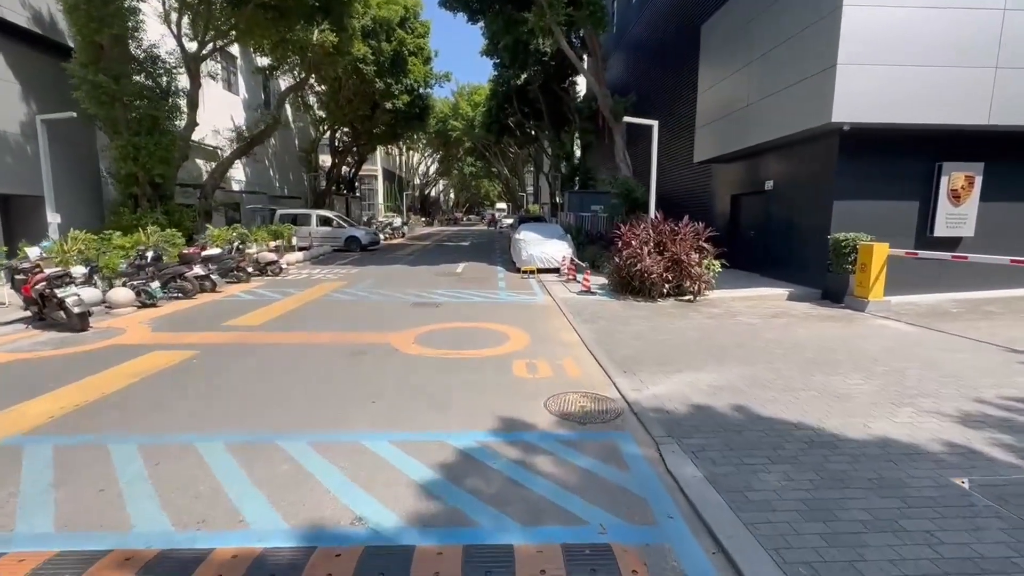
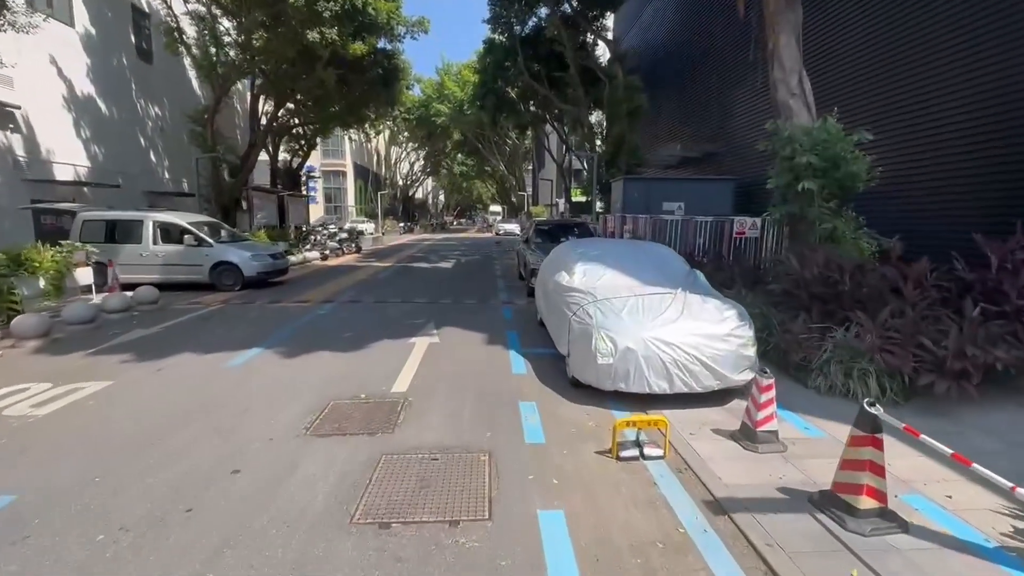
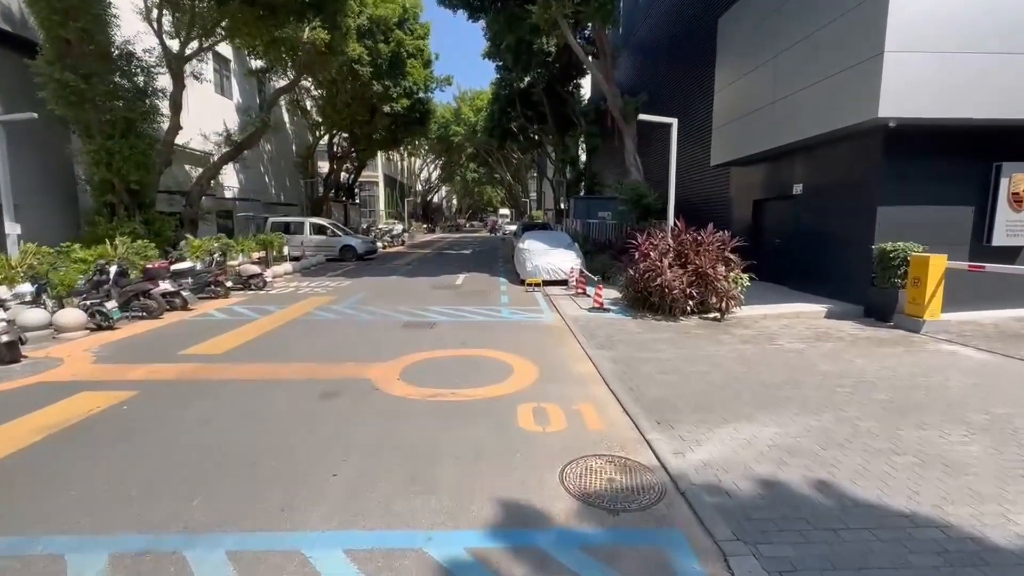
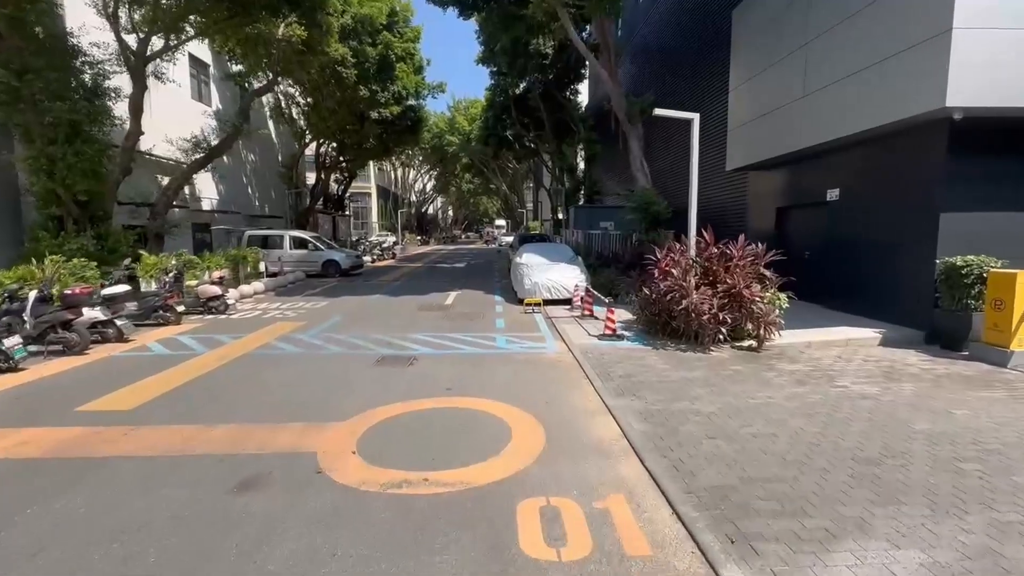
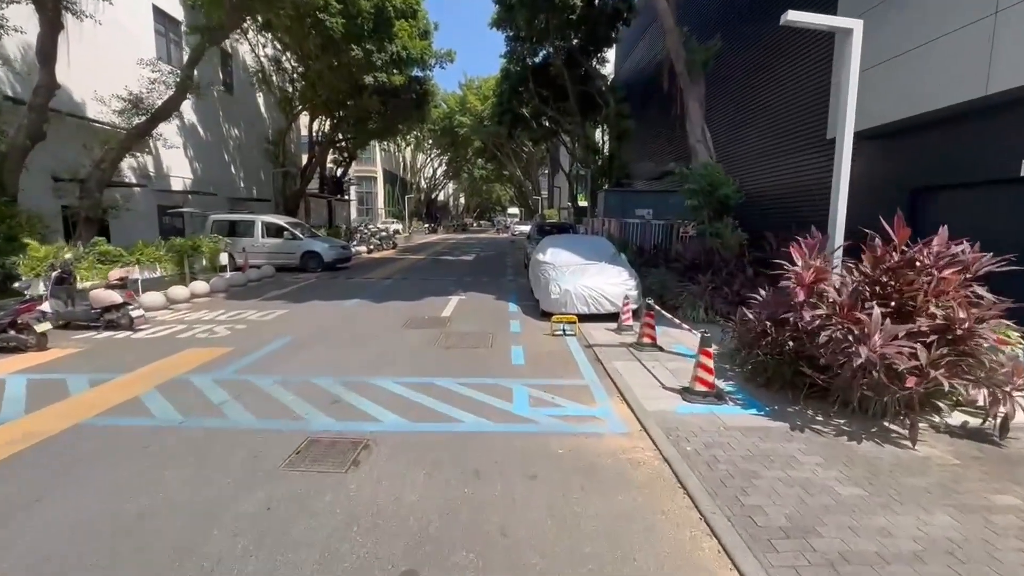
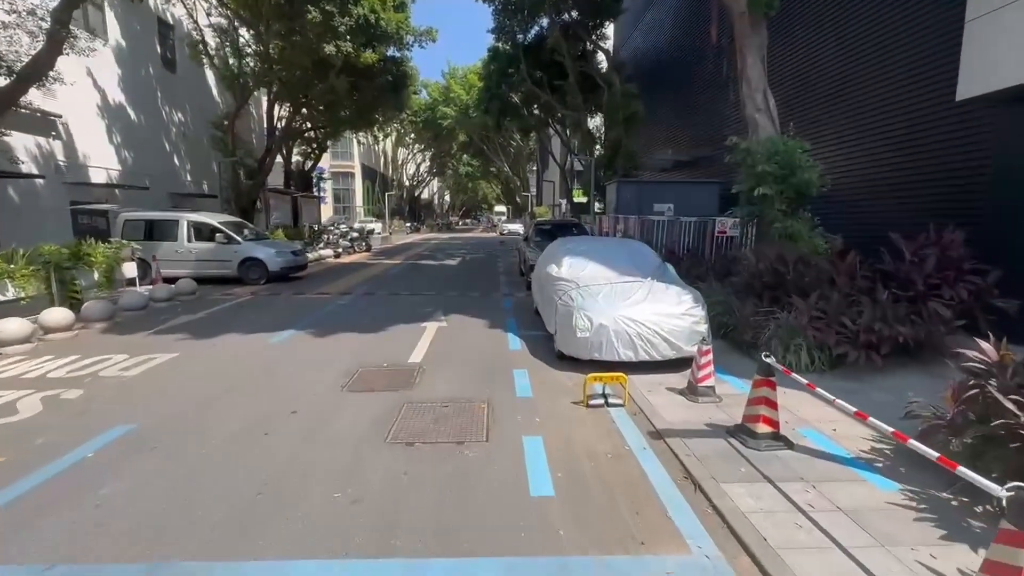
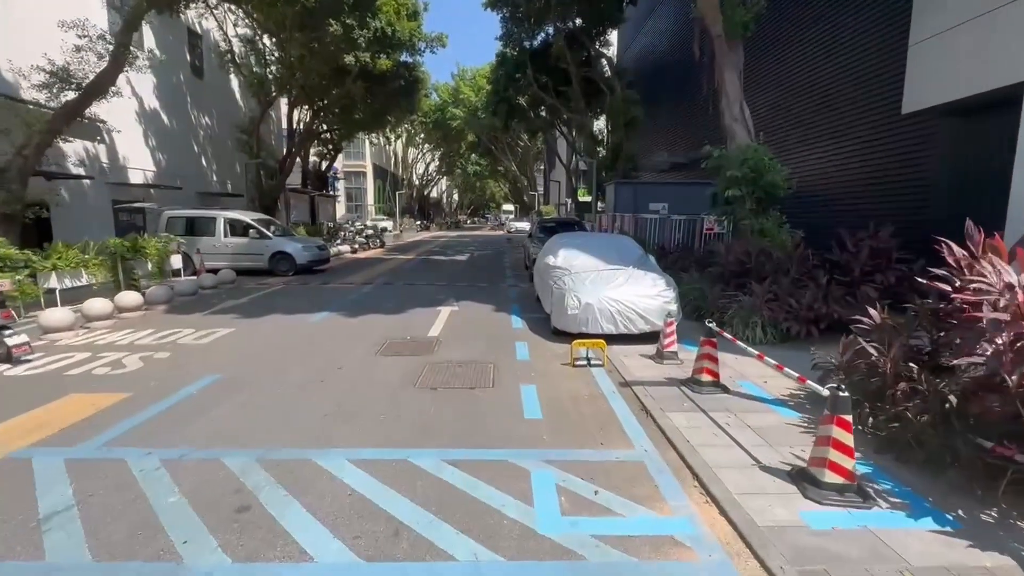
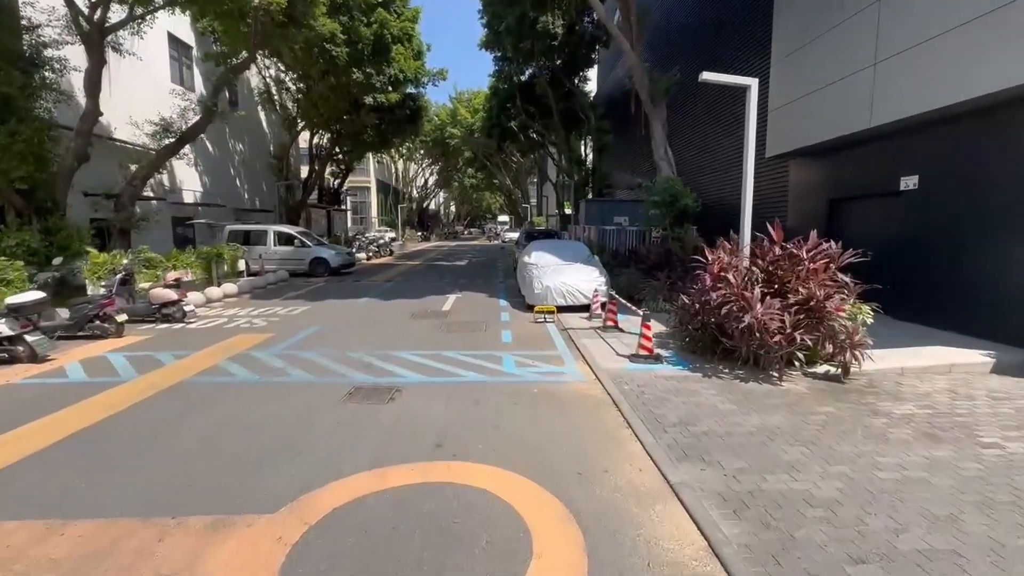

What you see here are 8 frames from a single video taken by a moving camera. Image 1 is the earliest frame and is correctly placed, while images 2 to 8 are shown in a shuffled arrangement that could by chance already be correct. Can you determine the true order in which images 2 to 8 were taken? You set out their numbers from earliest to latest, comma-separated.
3, 4, 8, 5, 7, 6, 2
